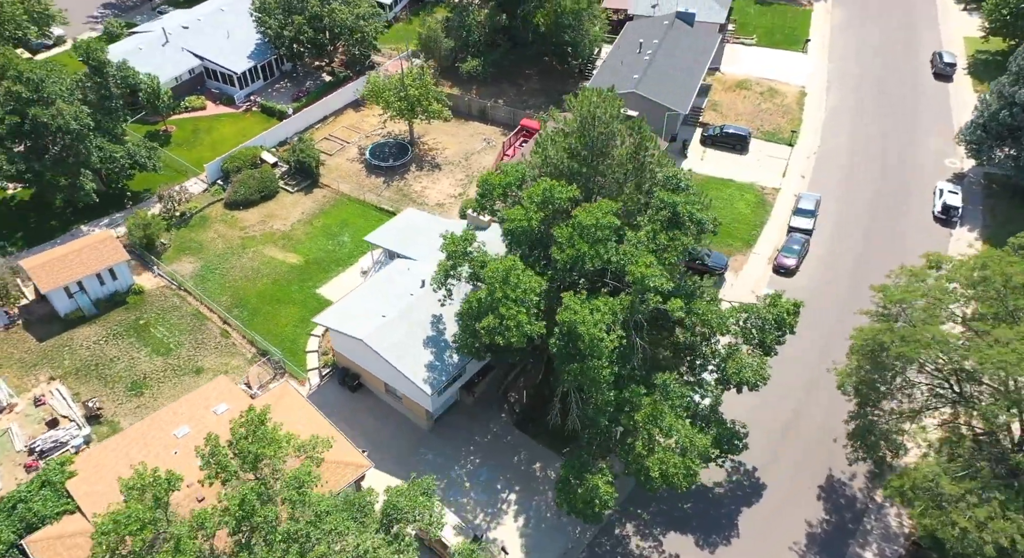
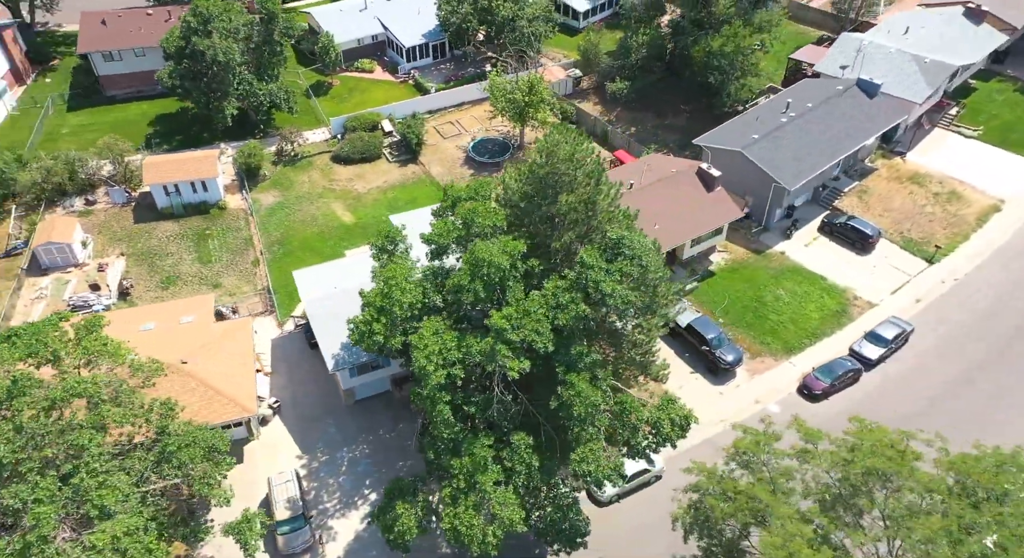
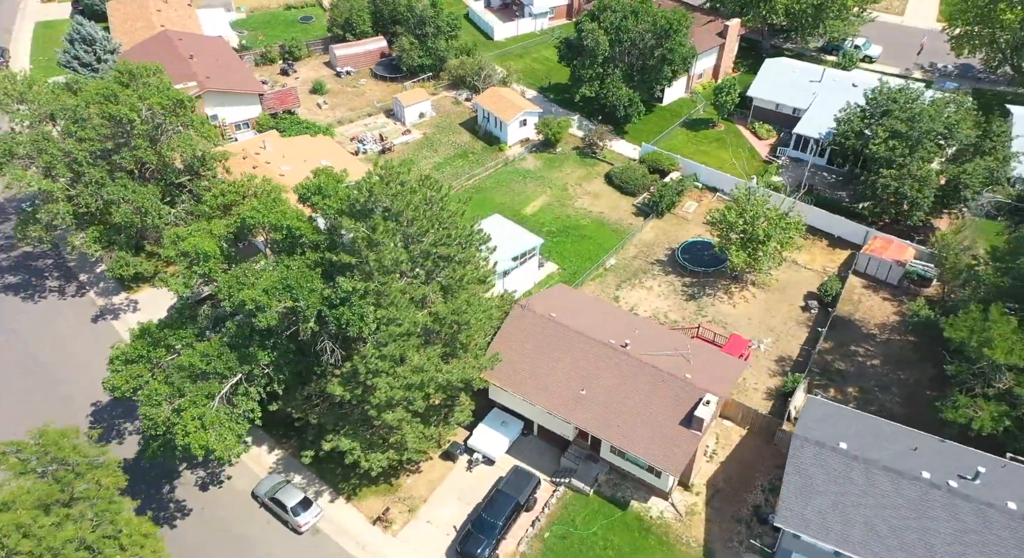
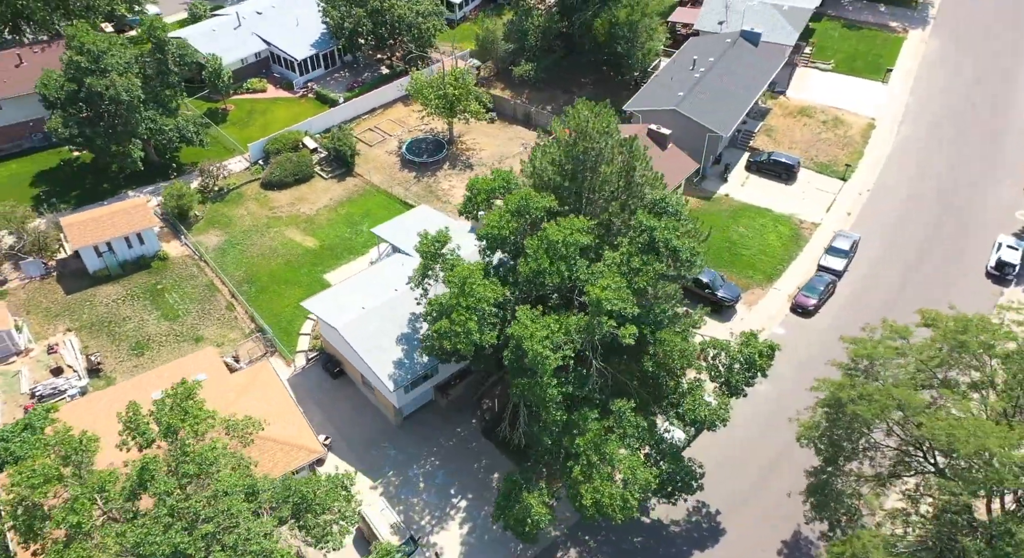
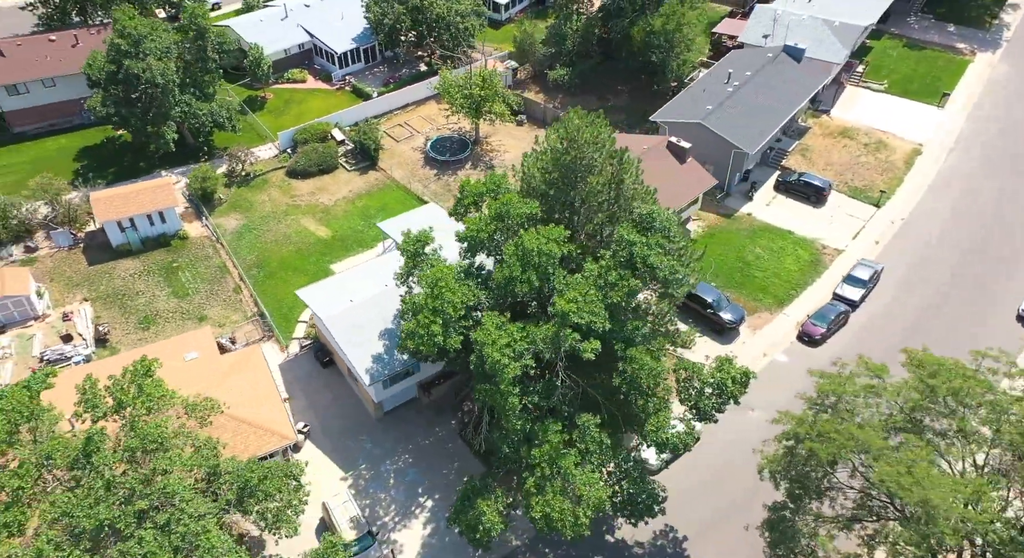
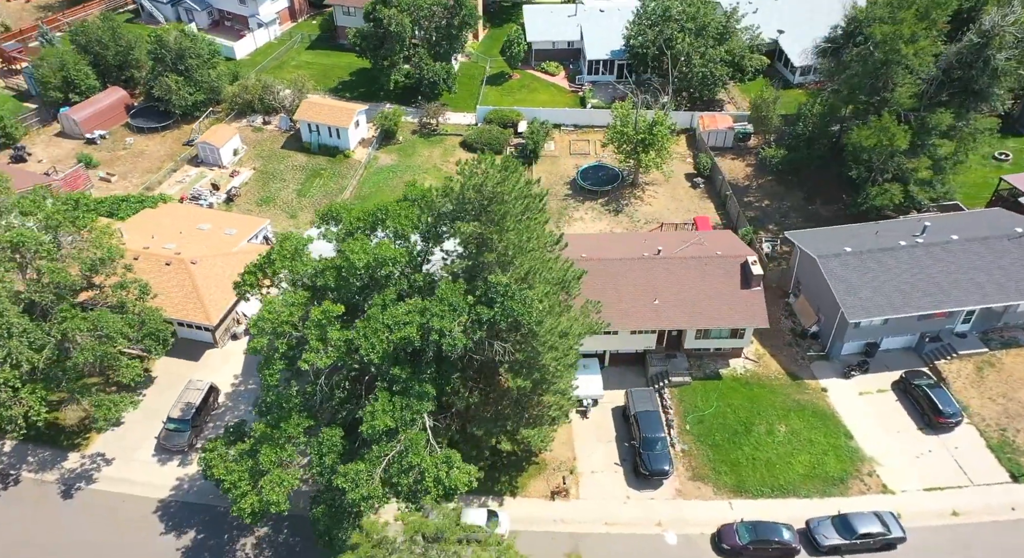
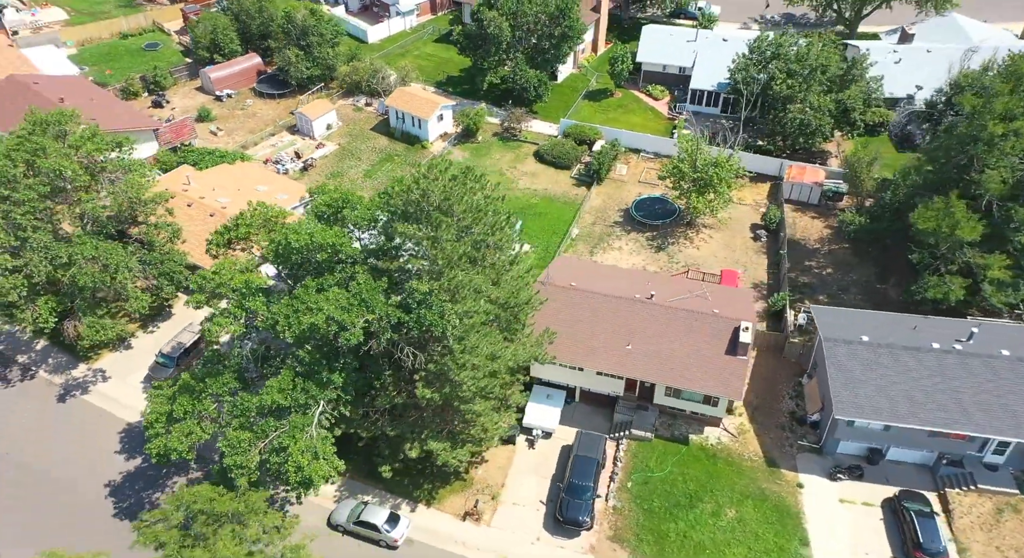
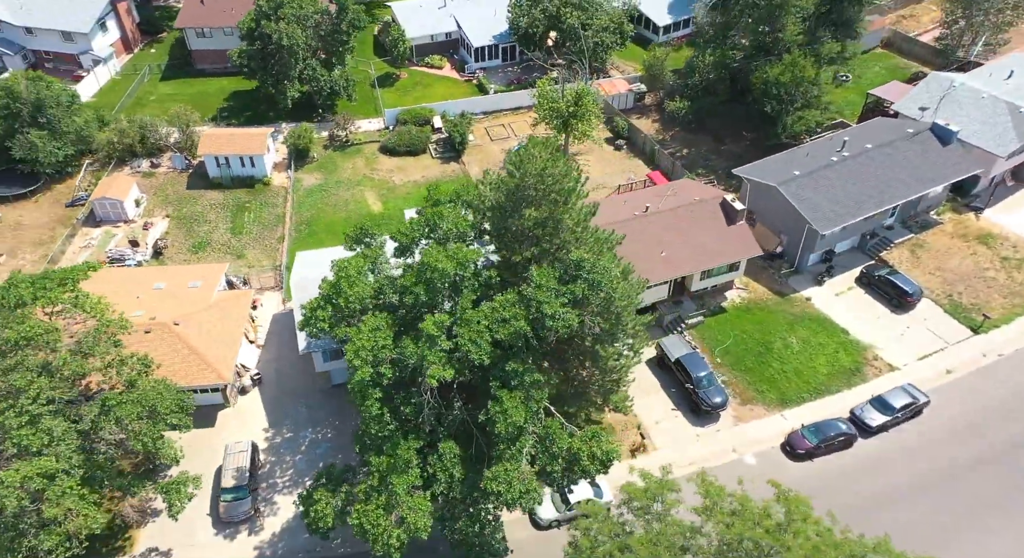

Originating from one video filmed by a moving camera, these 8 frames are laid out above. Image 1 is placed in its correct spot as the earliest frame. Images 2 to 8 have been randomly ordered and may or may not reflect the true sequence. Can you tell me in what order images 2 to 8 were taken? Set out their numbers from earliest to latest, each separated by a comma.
4, 5, 2, 8, 6, 7, 3
